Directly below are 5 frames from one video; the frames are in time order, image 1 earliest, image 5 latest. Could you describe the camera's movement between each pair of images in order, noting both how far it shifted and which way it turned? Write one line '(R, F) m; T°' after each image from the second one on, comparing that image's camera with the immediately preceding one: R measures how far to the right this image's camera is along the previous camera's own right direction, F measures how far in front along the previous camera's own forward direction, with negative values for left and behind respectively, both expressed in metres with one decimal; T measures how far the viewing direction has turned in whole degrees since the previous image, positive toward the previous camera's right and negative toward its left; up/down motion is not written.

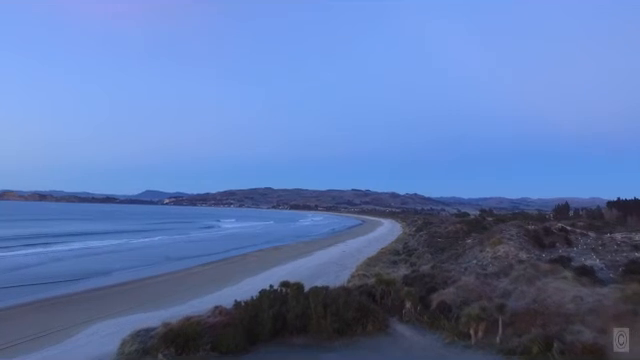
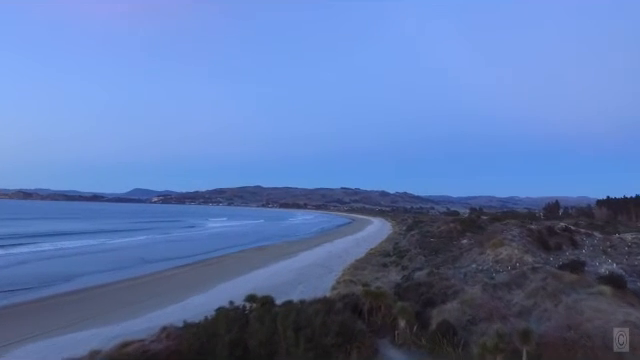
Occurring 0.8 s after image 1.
(+0.3, +2.7) m; +1°
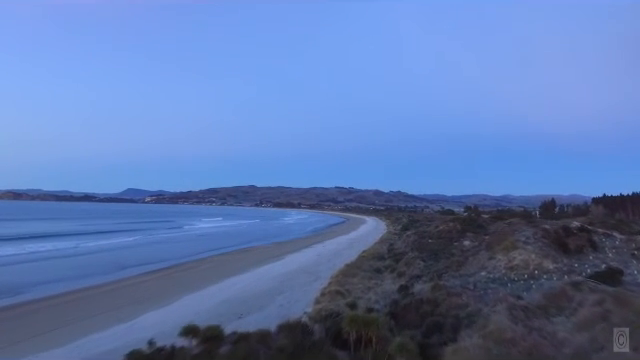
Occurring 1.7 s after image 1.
(+0.4, +3.5) m; 0°
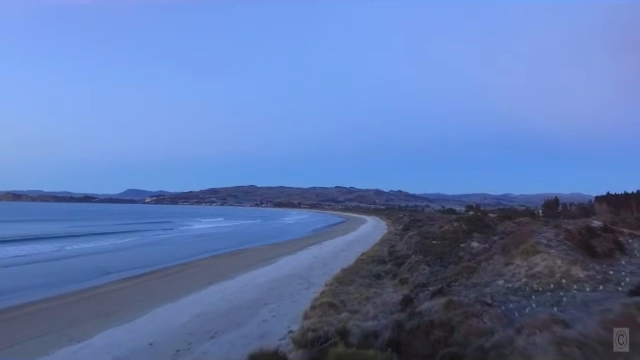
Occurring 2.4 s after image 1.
(+0.3, +2.8) m; 0°
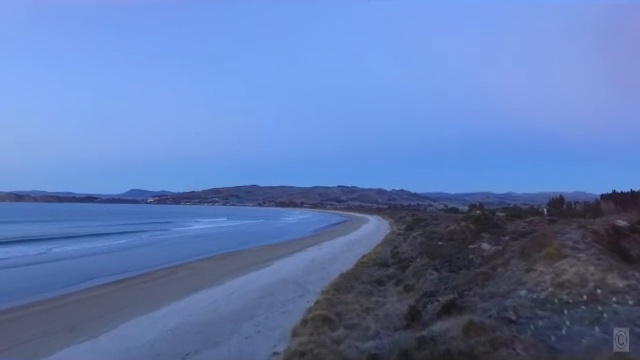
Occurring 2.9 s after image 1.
(+0.2, +2.4) m; 0°
